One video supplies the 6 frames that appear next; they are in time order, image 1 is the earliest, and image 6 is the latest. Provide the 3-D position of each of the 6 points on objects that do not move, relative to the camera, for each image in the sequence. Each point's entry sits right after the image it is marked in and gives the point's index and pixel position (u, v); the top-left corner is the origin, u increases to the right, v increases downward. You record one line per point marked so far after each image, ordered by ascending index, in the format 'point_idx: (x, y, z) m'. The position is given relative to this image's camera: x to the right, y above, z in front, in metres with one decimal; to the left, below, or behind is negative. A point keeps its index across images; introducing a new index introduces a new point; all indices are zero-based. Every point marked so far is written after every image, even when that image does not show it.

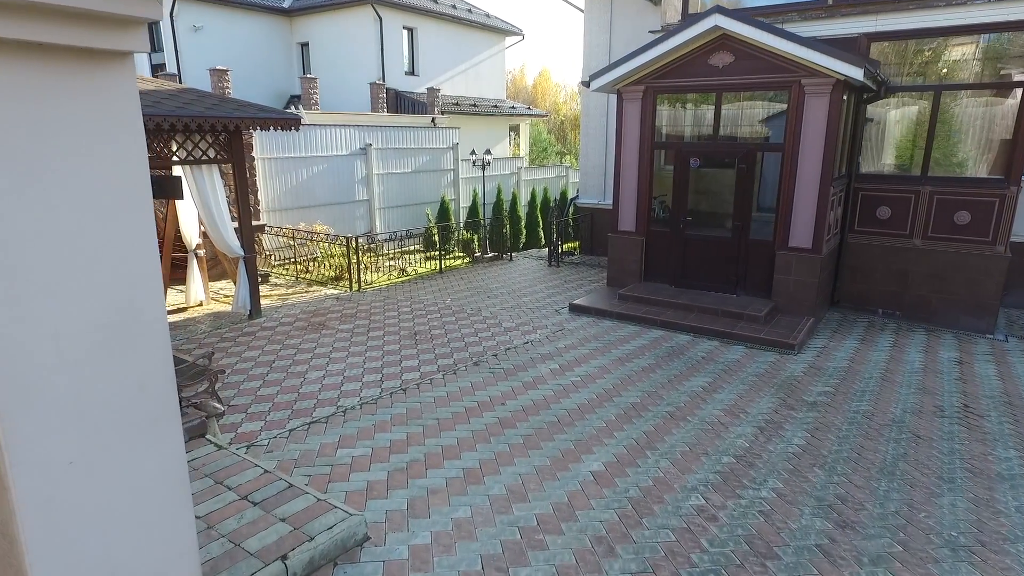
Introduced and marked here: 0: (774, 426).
0: (+1.8, -1.0, +4.3) m
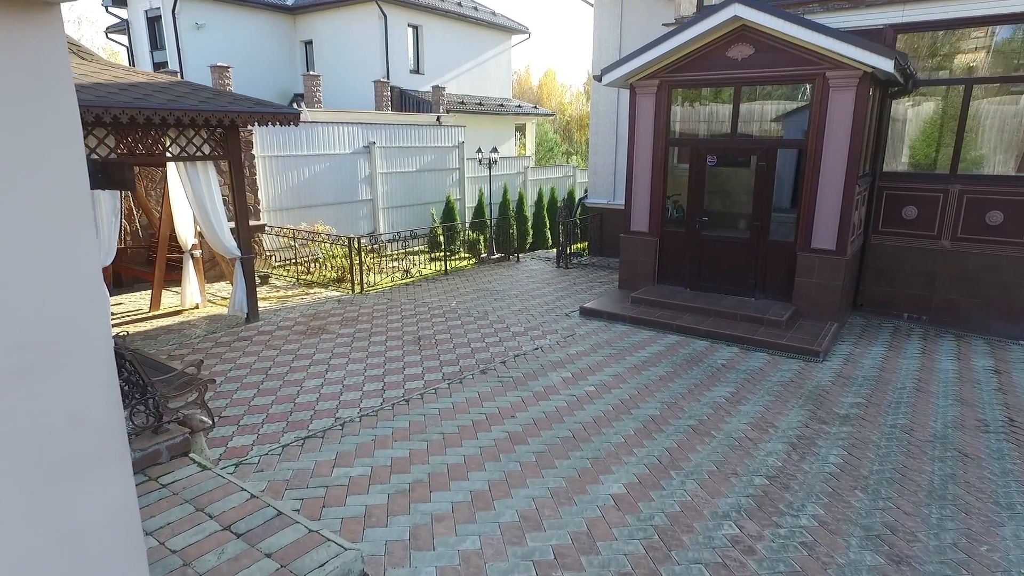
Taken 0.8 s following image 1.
0: (+1.9, -1.0, +4.0) m
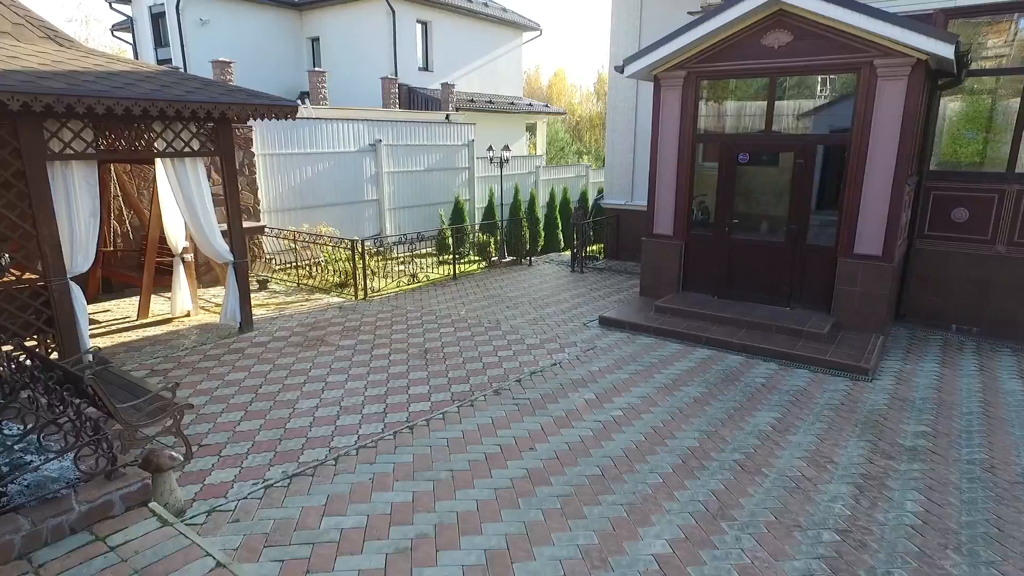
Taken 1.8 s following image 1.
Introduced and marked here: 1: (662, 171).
0: (+2.0, -1.1, +3.4) m
1: (+1.8, +1.4, +7.4) m
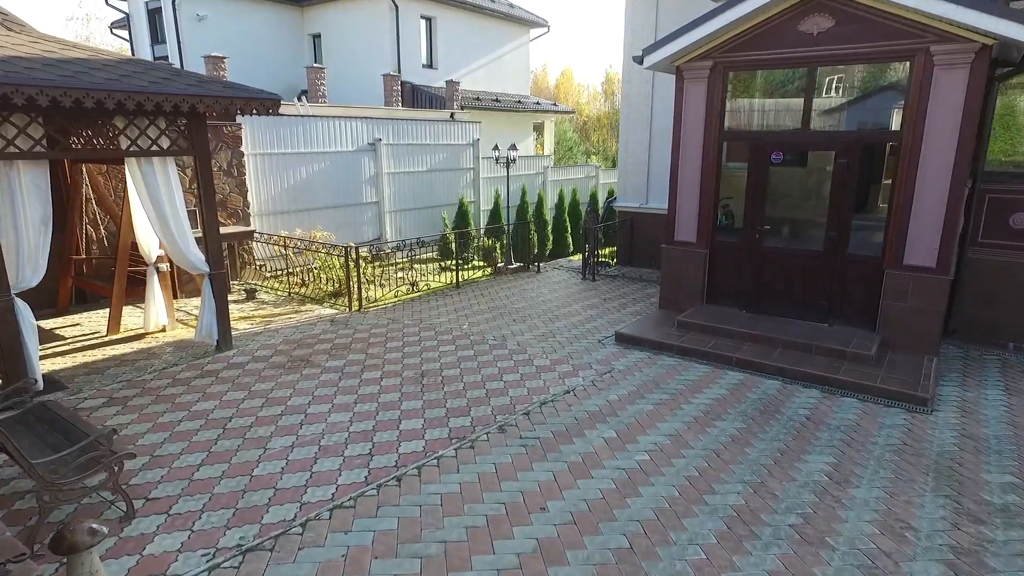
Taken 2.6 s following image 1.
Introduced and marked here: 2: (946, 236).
0: (+2.1, -1.2, +2.8) m
1: (+1.9, +1.3, +6.7) m
2: (+3.8, +0.5, +5.3) m
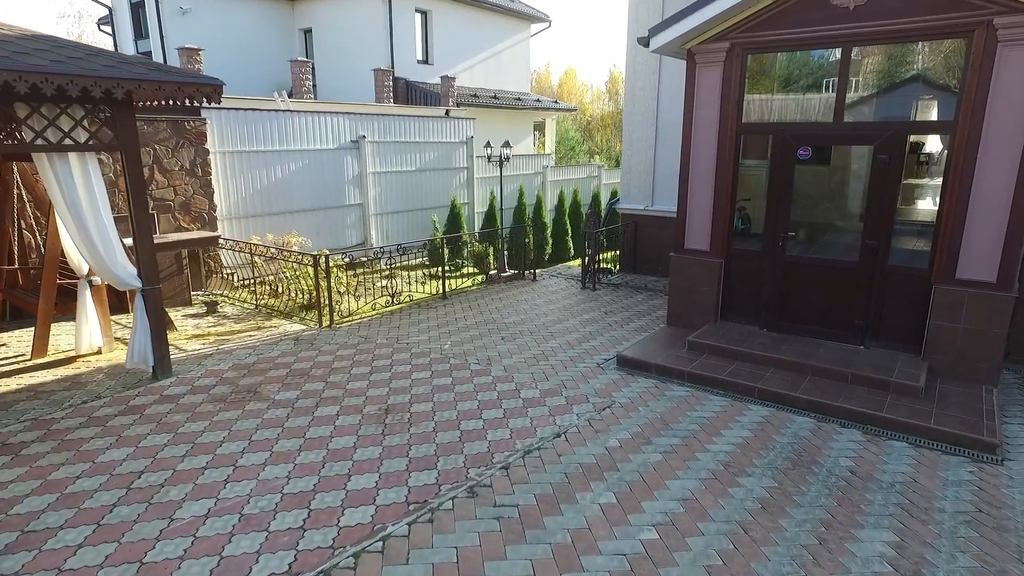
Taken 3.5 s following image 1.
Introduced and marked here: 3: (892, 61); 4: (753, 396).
0: (+1.9, -1.4, +1.9) m
1: (+1.8, +1.1, +5.9) m
2: (+3.6, +0.3, +4.5) m
3: (+3.1, +1.8, +4.8) m
4: (+1.8, -0.8, +4.7) m
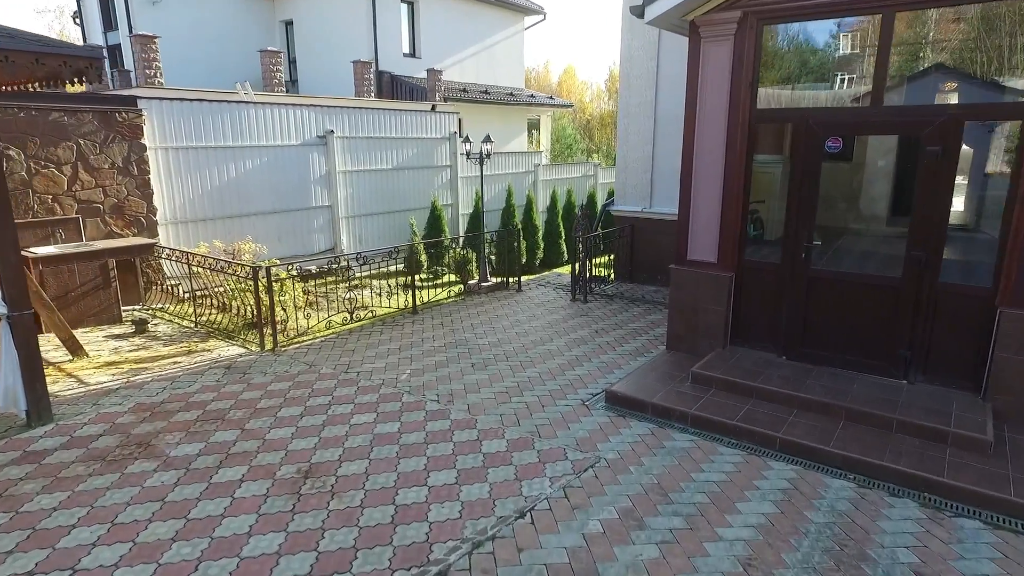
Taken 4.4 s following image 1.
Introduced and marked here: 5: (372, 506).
0: (+1.7, -1.5, +1.0) m
1: (+1.5, +1.0, +4.9) m
2: (+3.4, +0.2, +3.5) m
3: (+2.8, +1.7, +3.8) m
4: (+1.6, -1.0, +3.7) m
5: (-0.7, -1.1, +3.1) m
